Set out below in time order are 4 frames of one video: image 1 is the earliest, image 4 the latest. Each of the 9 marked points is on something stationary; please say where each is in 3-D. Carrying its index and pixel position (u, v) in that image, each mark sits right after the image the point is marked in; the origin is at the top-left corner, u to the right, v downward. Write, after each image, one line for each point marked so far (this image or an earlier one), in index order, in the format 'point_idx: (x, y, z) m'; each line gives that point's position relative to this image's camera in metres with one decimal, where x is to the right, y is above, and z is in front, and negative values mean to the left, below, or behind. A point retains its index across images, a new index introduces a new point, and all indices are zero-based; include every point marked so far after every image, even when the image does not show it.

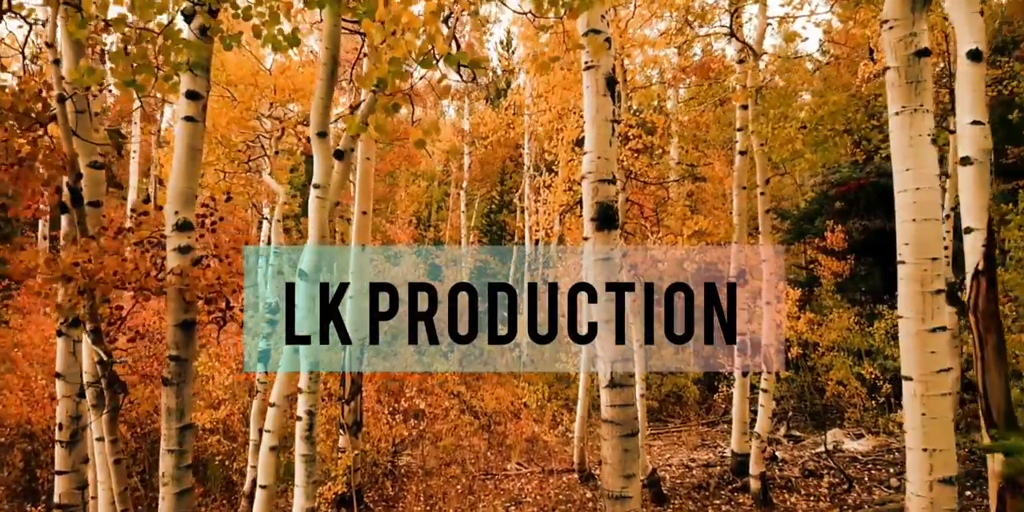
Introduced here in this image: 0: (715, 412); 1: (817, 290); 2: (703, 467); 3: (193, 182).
0: (+5.5, -4.2, +16.1) m
1: (+7.8, -0.9, +15.2) m
2: (+3.8, -4.2, +11.8) m
3: (-2.5, +0.6, +4.6) m
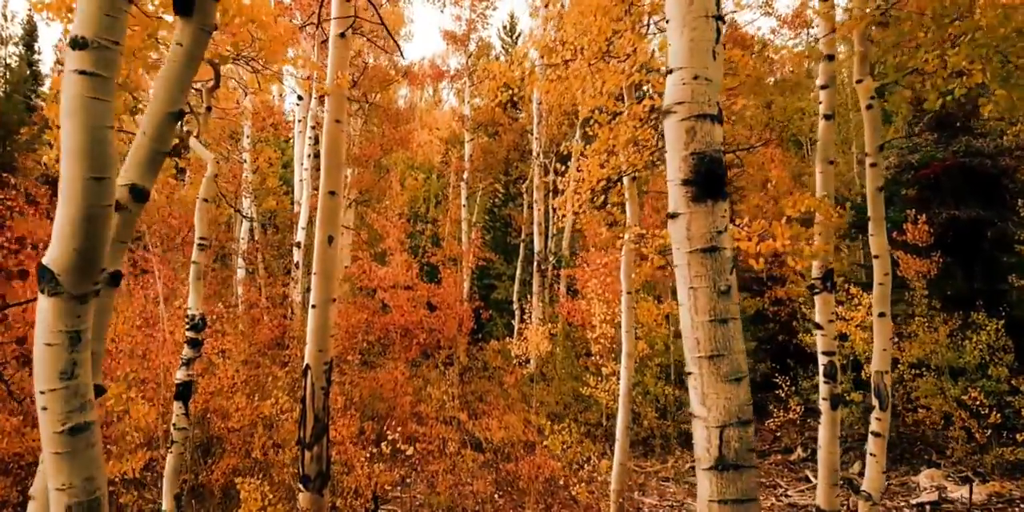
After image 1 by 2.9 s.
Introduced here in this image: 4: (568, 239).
0: (+5.8, -4.2, +13.6) m
1: (+8.1, -0.8, +12.7) m
2: (+4.0, -4.1, +9.2) m
3: (-2.3, +0.6, +2.1) m
4: (+1.7, +0.5, +18.1) m
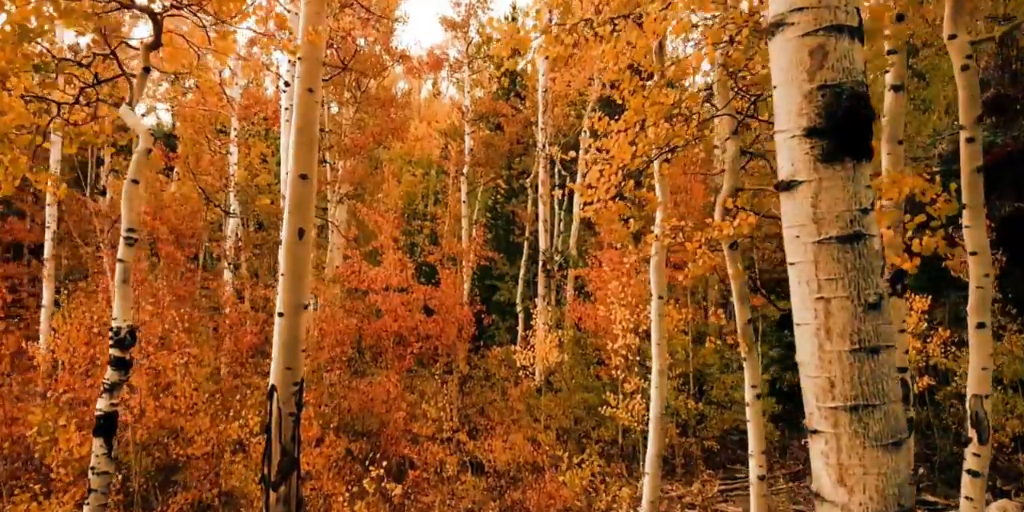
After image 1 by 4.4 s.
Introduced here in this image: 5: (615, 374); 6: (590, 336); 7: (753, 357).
0: (+5.9, -4.1, +12.2) m
1: (+8.2, -0.8, +11.3) m
2: (+4.1, -4.1, +7.9) m
3: (-2.2, +0.7, +0.8) m
4: (+1.8, +0.6, +16.8) m
5: (+2.0, -2.3, +11.4) m
6: (+1.9, -1.9, +14.1) m
7: (+2.4, -1.0, +5.9) m
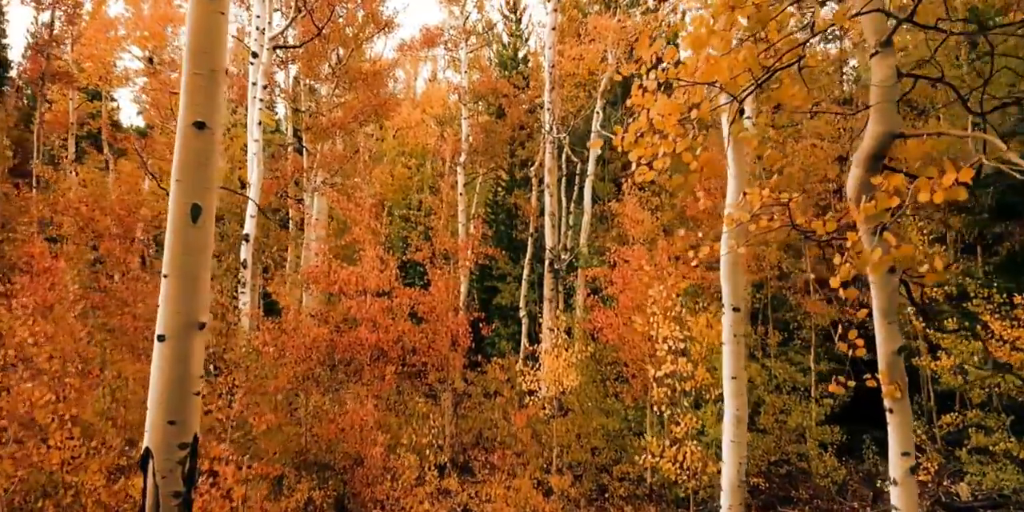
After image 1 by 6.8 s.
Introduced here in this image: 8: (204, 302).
0: (+5.9, -4.1, +10.0) m
1: (+8.2, -0.7, +9.1) m
2: (+4.2, -4.0, +5.7) m
3: (-2.1, +0.7, -1.4) m
4: (+1.9, +0.6, +14.6) m
5: (+2.0, -2.2, +9.2) m
6: (+1.9, -1.8, +11.9) m
7: (+2.4, -0.9, +3.7) m
8: (-2.2, -0.4, +4.1) m
